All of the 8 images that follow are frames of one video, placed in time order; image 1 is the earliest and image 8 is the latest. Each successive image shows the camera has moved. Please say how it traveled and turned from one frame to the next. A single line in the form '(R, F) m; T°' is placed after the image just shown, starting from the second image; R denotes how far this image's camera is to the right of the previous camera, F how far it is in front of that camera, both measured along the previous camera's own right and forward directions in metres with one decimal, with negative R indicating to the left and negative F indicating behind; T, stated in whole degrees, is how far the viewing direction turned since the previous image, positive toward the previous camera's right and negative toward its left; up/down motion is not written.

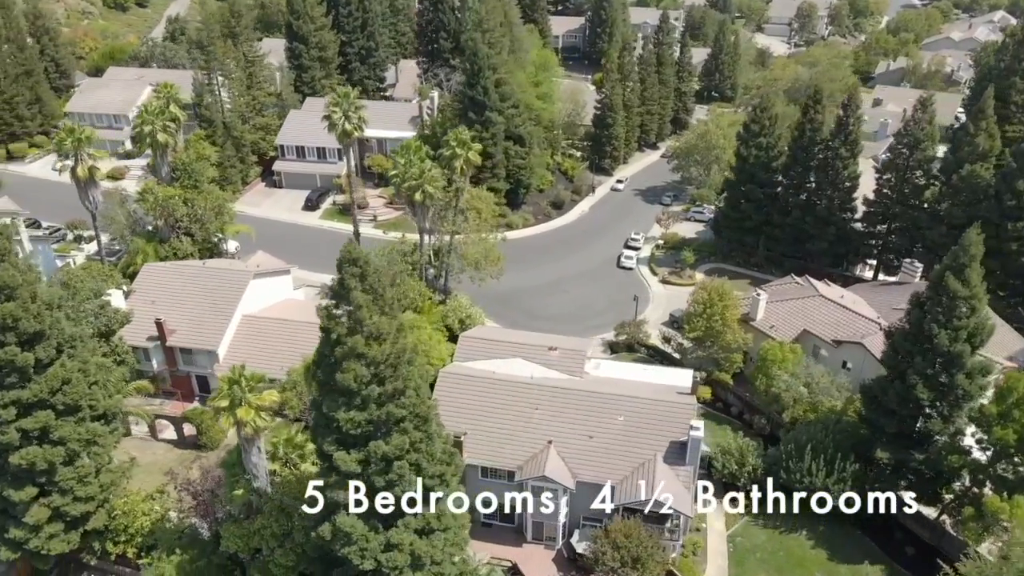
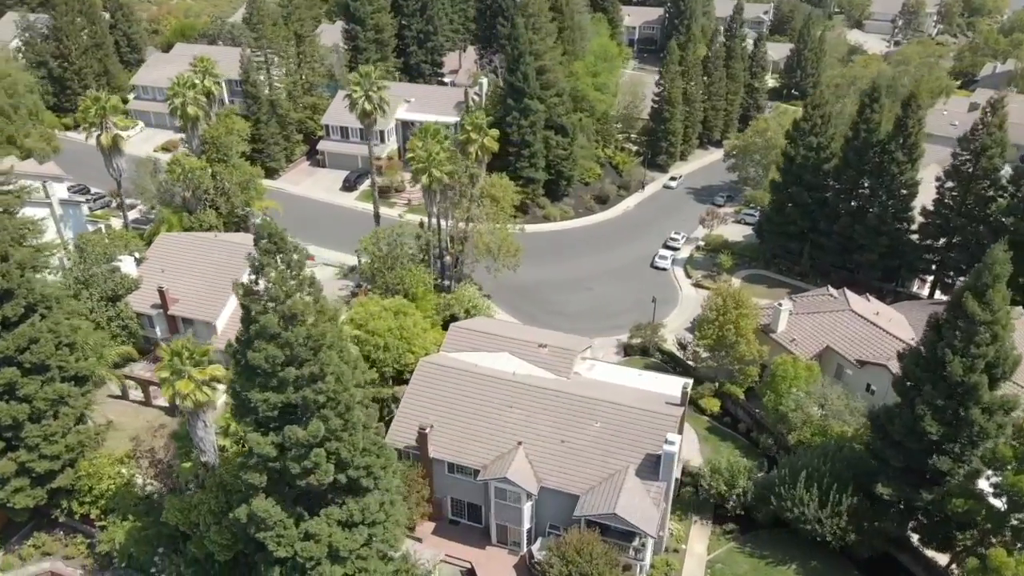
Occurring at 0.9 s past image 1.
(+5.2, +2.0) m; -7°
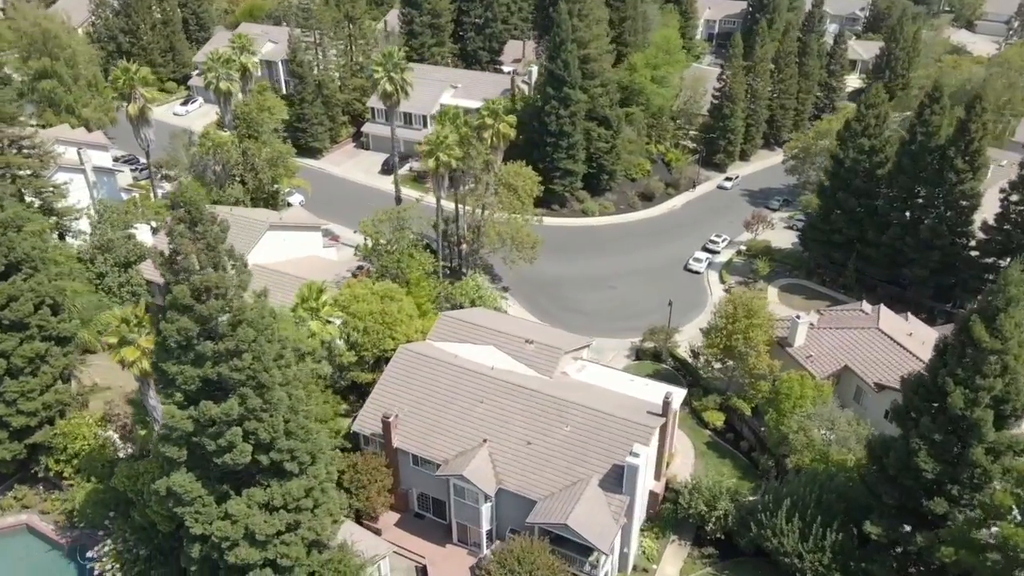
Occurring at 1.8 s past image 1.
(+5.1, +1.9) m; -7°
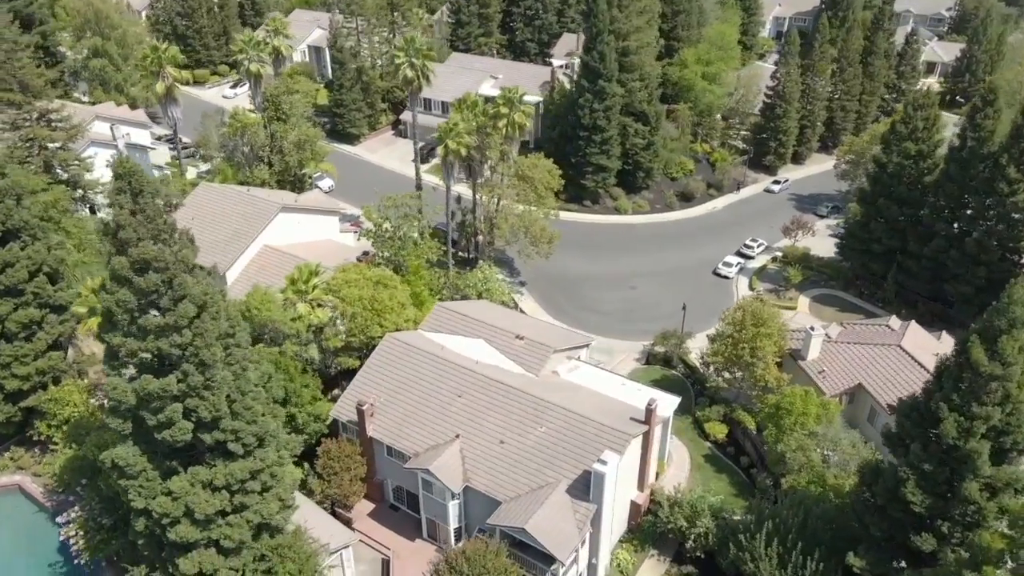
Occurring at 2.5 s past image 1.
(+3.9, +1.4) m; -5°
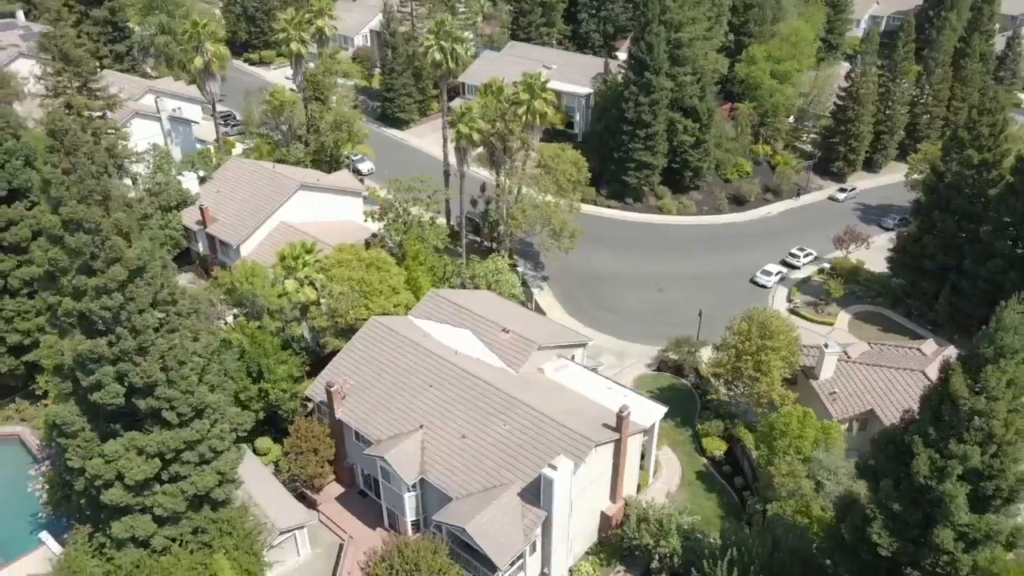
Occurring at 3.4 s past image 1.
(+4.9, +1.7) m; -7°
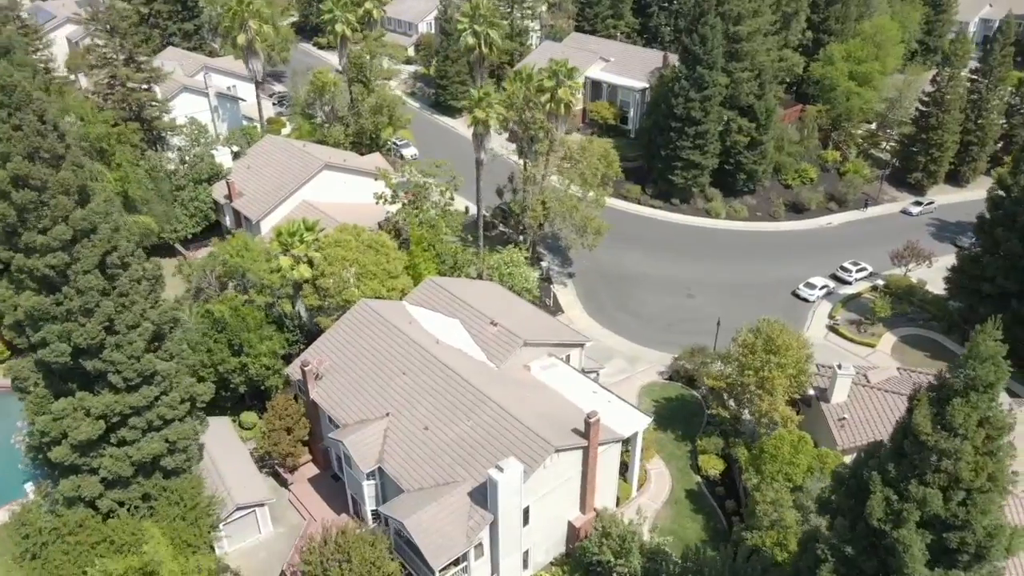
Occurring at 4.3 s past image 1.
(+4.6, +1.8) m; -7°
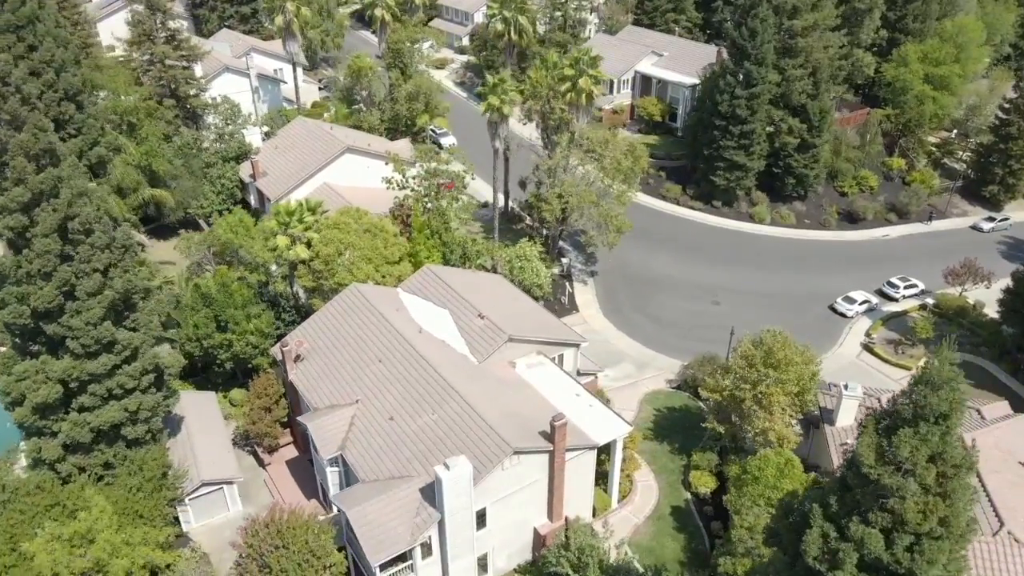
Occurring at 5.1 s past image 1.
(+4.0, +1.6) m; -6°
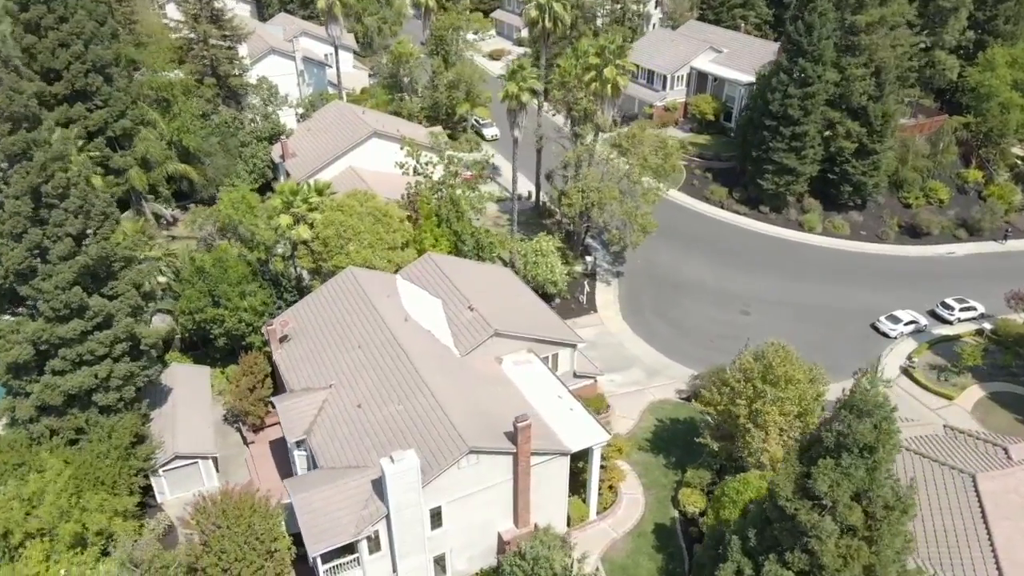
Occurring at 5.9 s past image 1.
(+3.8, +1.7) m; -6°
